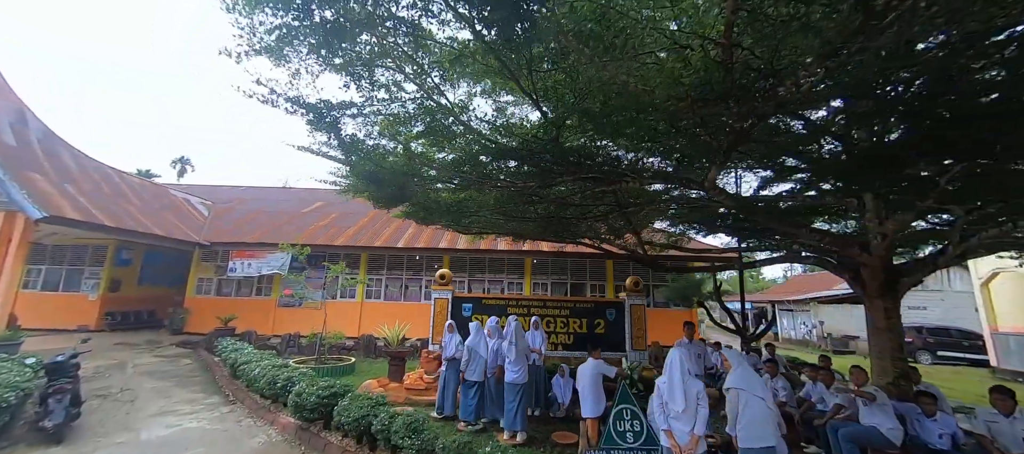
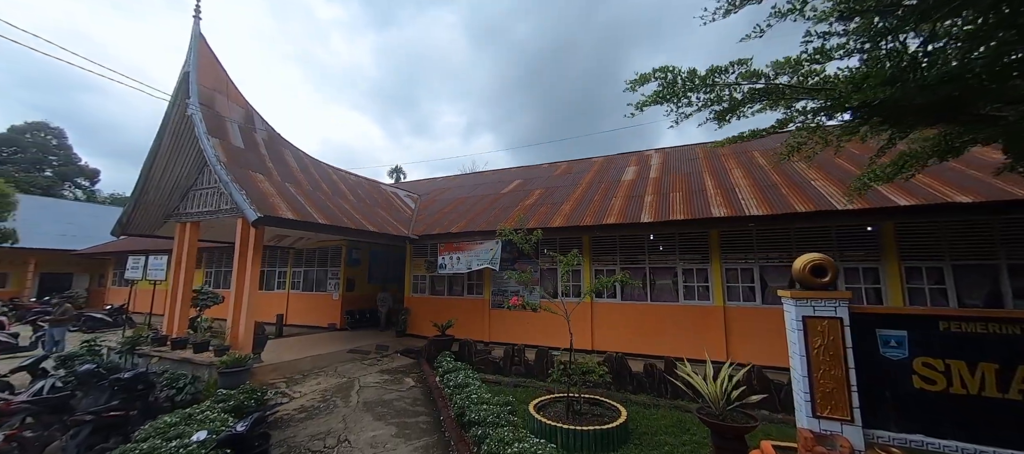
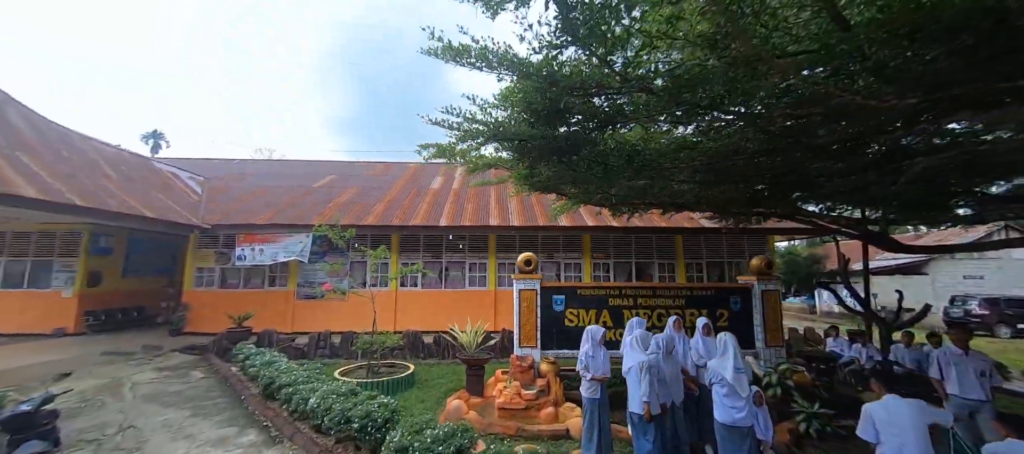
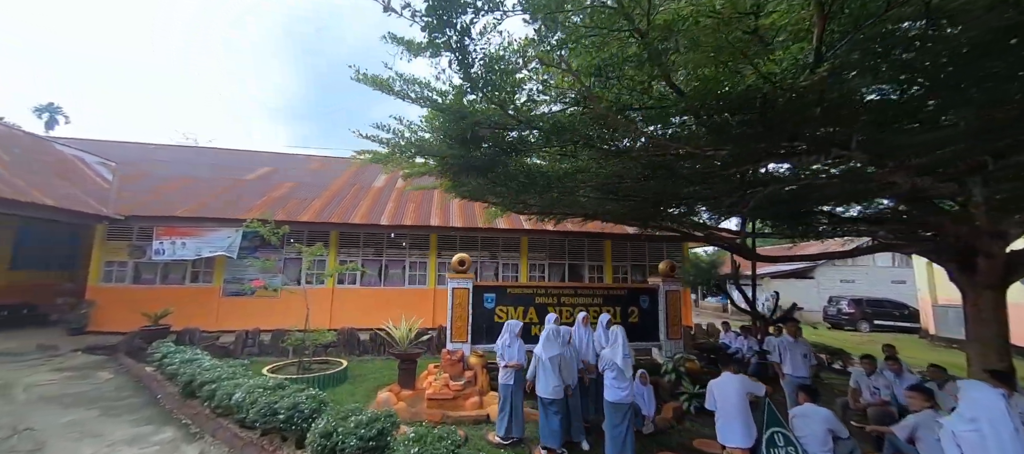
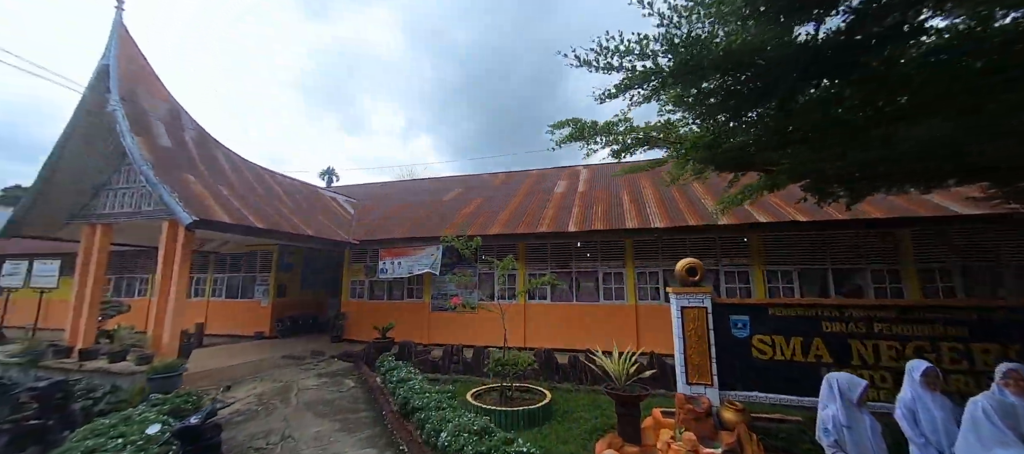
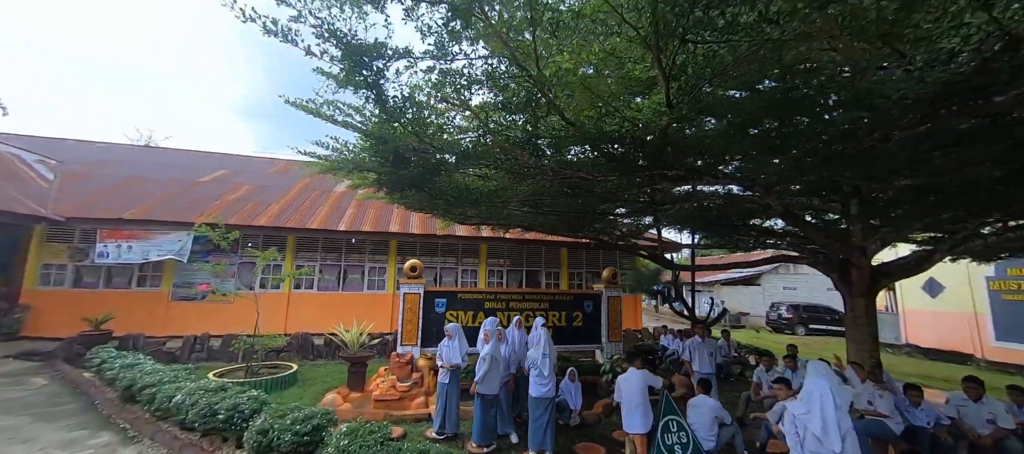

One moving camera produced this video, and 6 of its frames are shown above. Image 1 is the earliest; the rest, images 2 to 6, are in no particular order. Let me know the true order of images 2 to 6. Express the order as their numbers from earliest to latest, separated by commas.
6, 4, 3, 5, 2
